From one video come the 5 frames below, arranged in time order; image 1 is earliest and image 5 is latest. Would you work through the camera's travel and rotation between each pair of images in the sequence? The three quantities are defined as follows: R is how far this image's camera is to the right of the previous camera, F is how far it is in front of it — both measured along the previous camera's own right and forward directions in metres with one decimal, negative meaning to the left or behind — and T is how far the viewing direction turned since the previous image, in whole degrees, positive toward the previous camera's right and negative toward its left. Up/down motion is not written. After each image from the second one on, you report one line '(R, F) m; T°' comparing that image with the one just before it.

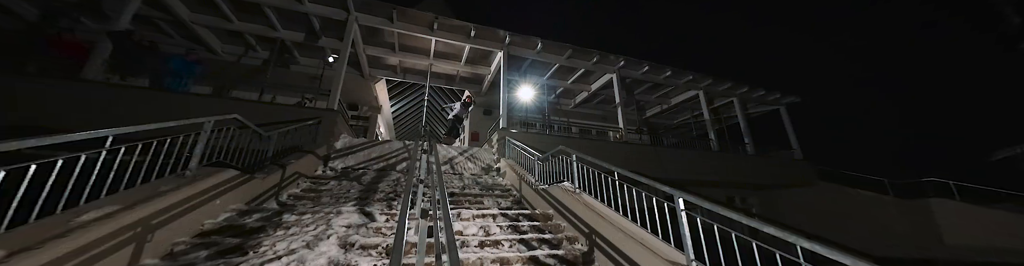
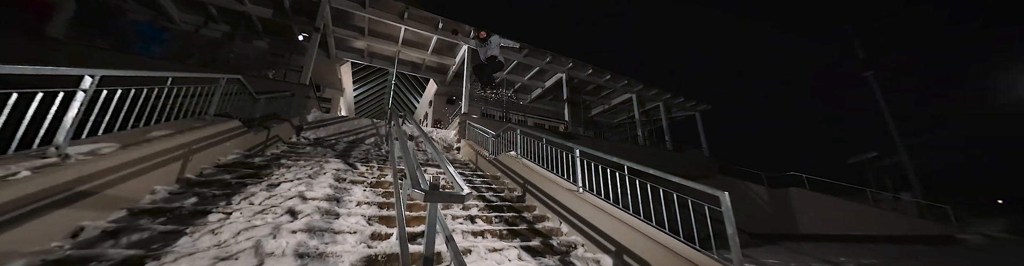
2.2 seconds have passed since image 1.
(+0.1, -1.0) m; +9°
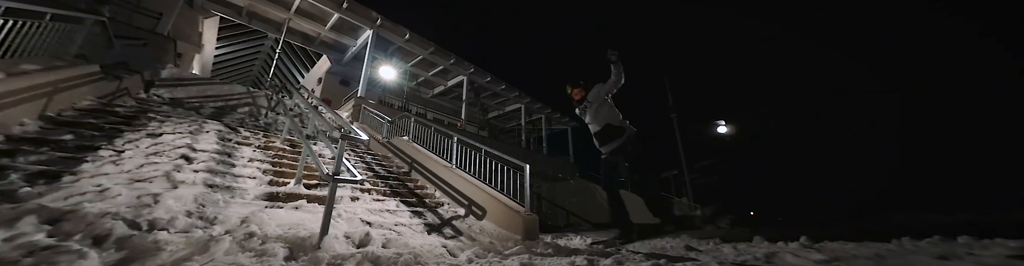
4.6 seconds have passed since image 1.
(+0.2, -1.5) m; +22°
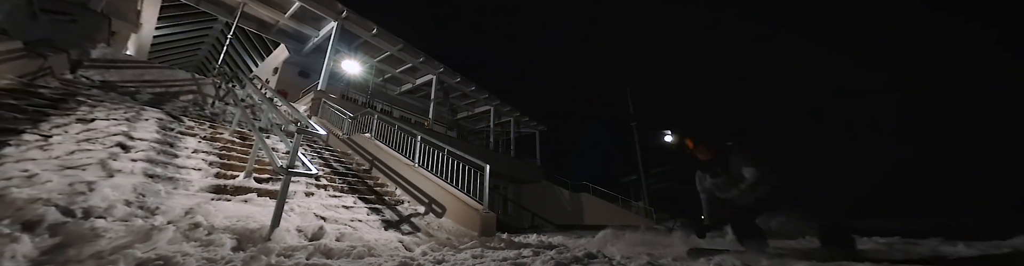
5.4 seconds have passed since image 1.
(+0.2, -0.4) m; +7°
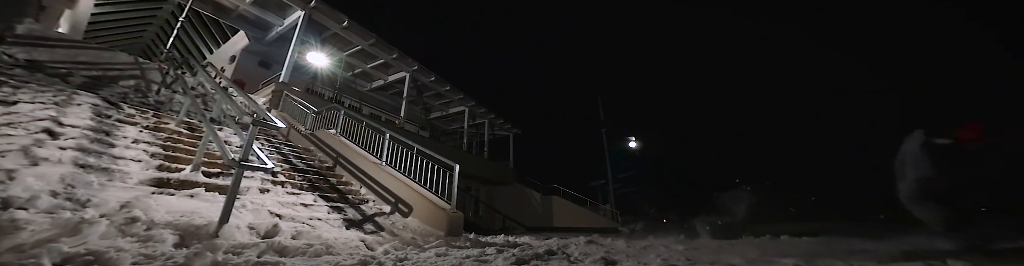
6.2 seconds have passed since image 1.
(+0.1, -0.2) m; +6°
